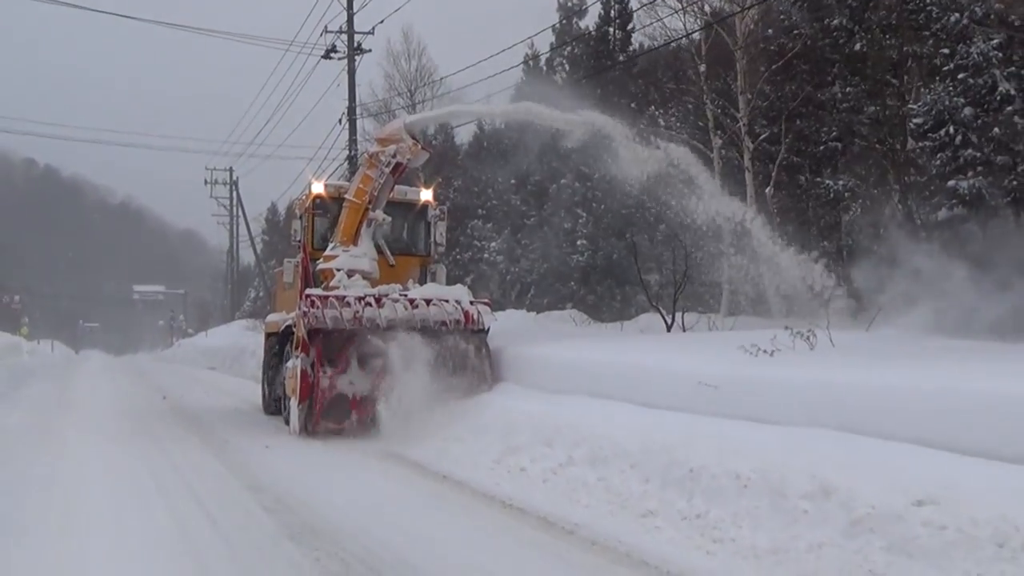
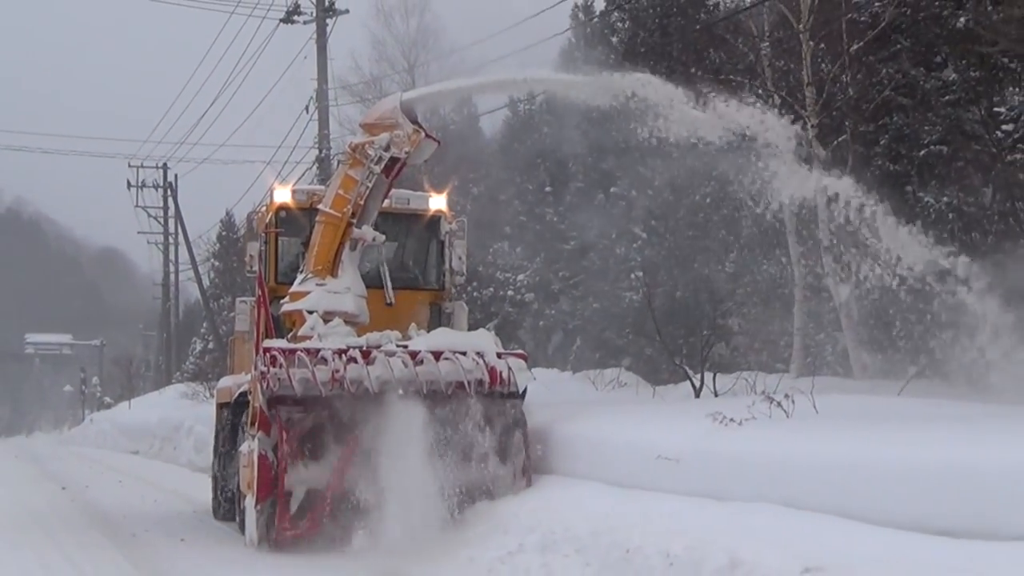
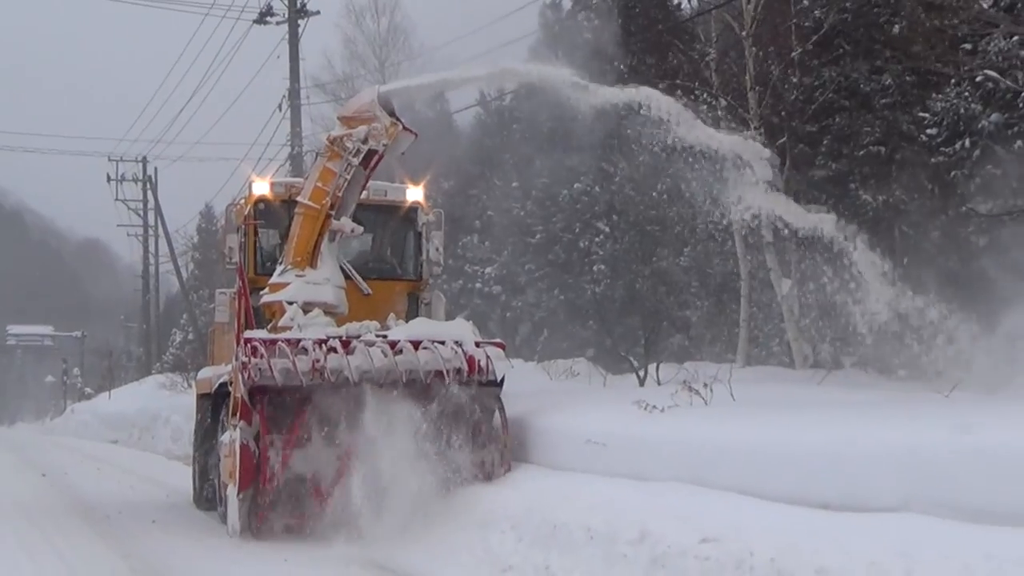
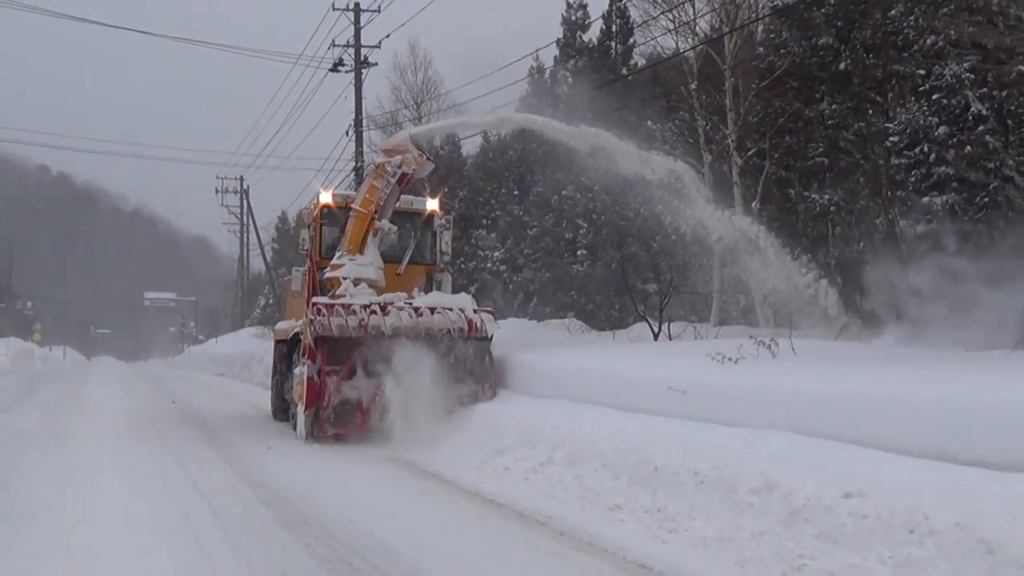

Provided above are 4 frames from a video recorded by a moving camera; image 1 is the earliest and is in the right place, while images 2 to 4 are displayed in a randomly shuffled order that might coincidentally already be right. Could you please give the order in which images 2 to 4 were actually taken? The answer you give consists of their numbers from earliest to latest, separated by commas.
4, 2, 3
